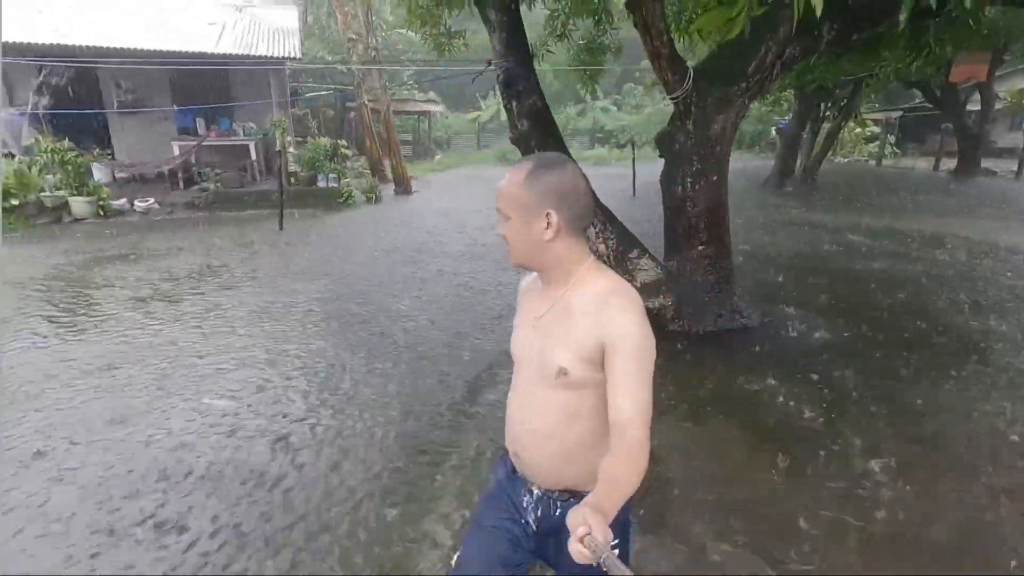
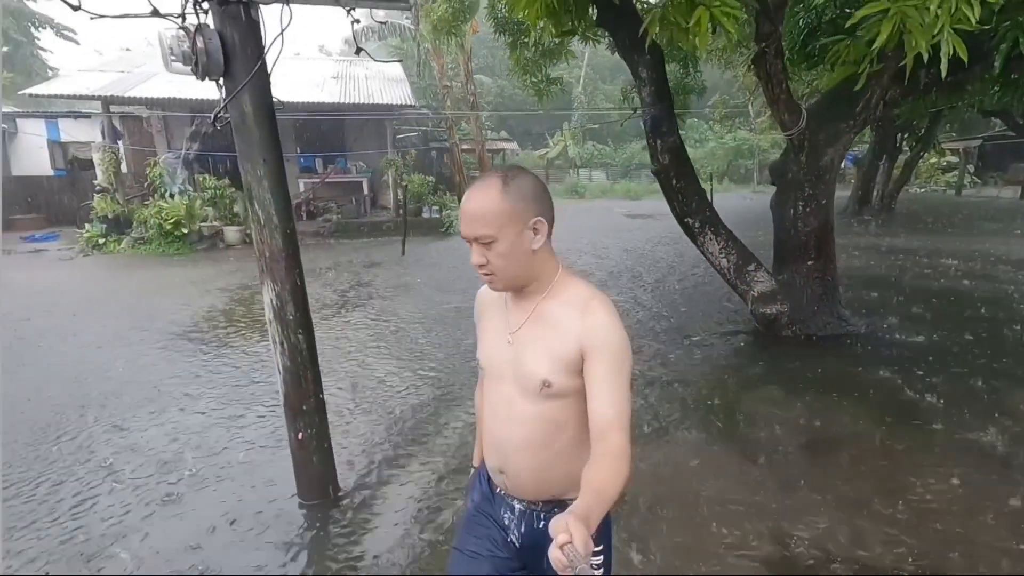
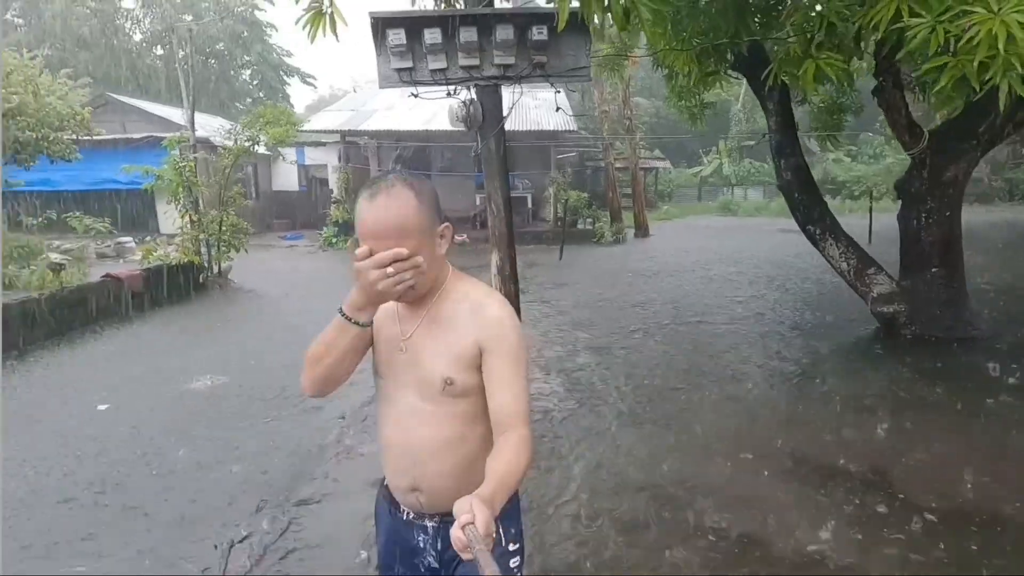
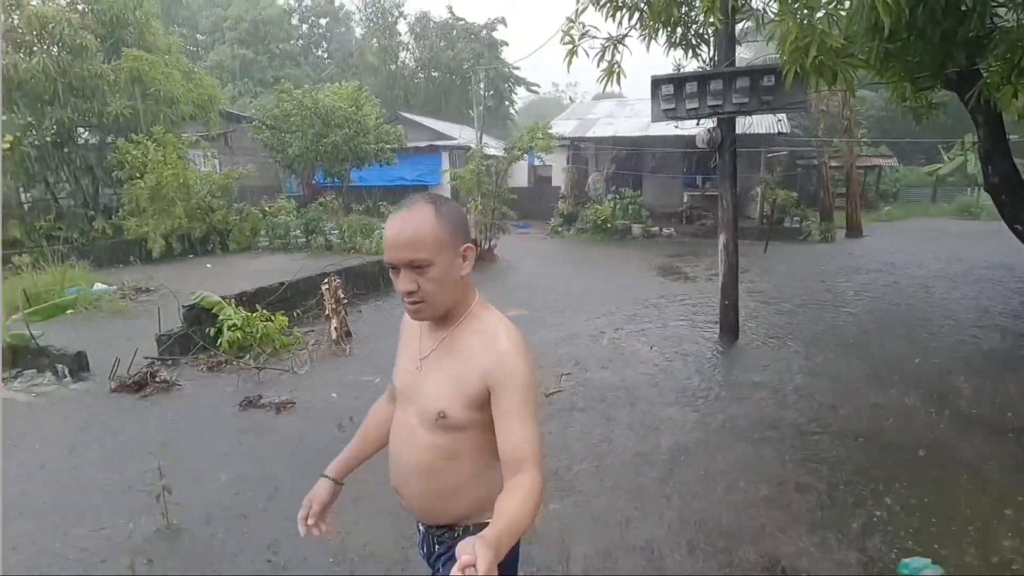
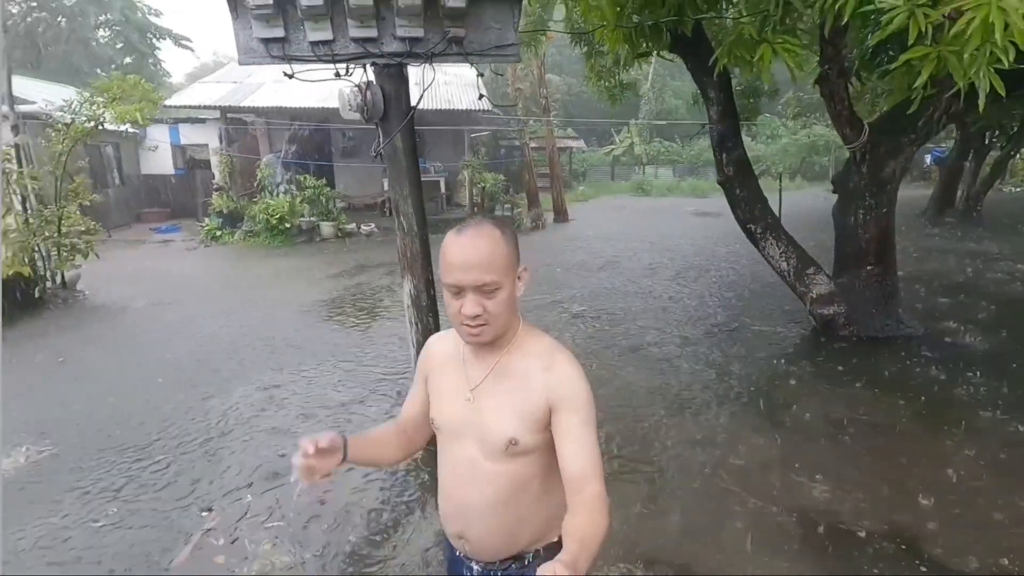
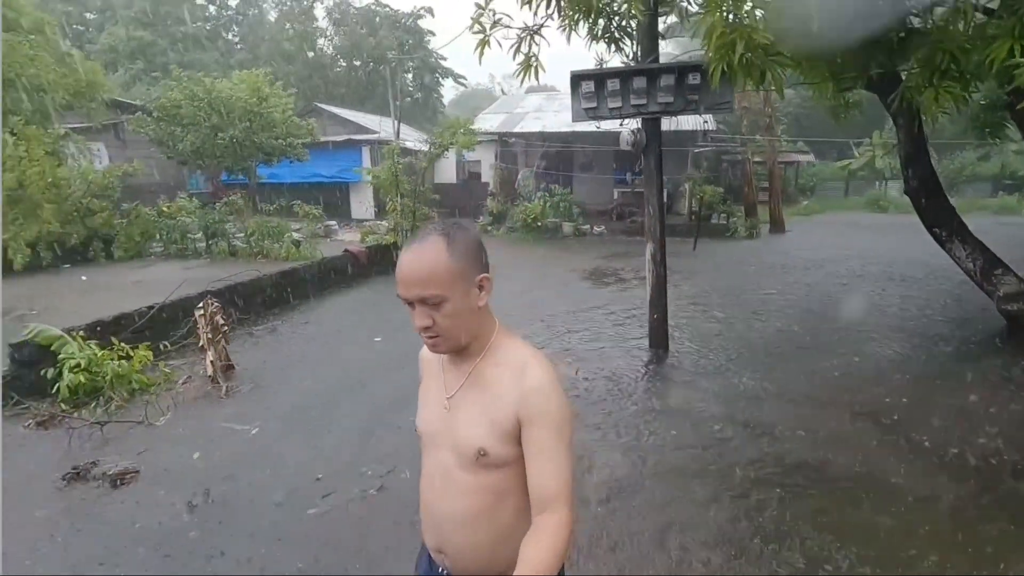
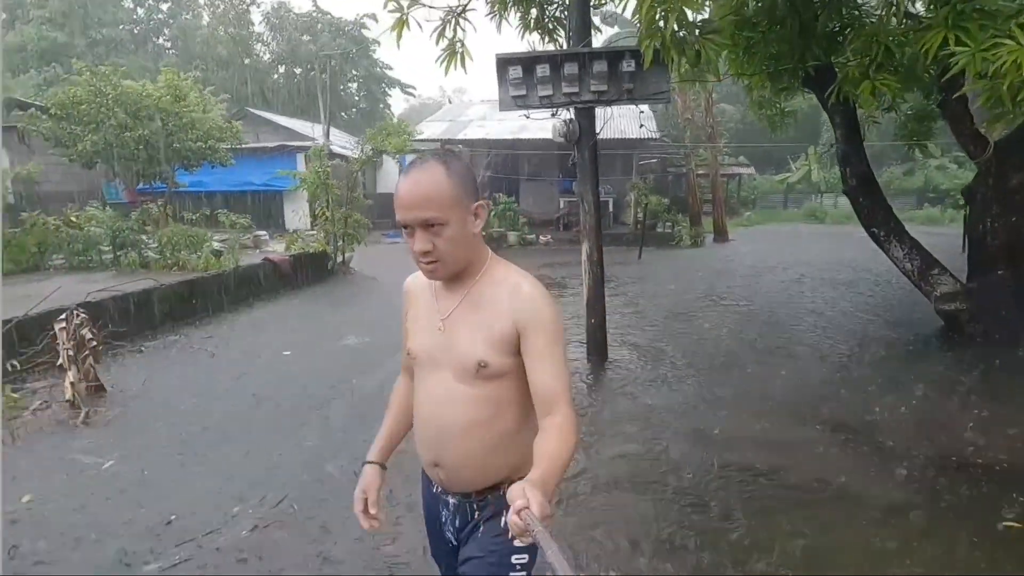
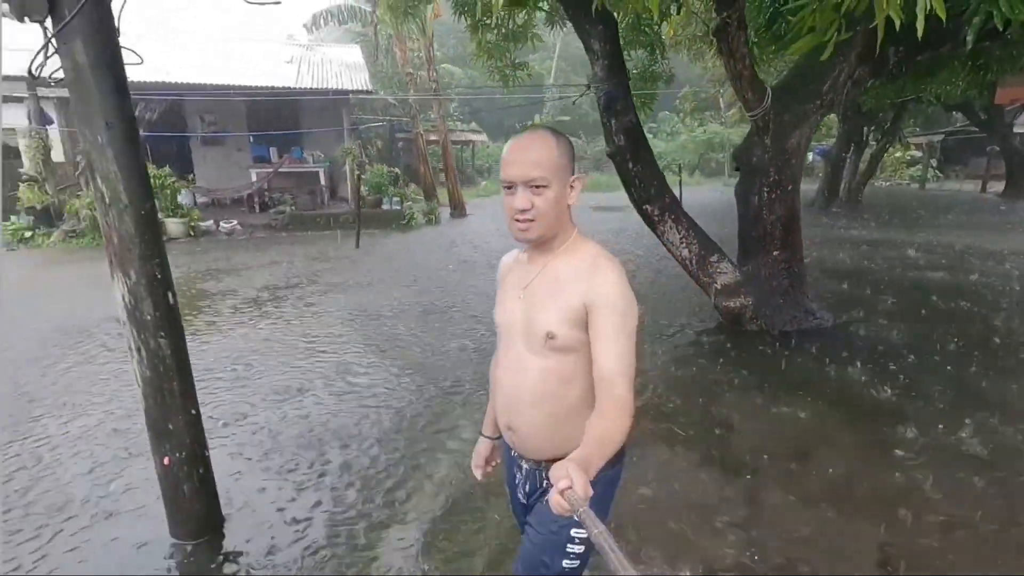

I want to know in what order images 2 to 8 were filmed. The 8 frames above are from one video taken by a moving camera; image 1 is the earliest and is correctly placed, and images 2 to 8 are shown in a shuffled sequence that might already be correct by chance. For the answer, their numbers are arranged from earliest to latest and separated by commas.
8, 2, 5, 3, 7, 6, 4
